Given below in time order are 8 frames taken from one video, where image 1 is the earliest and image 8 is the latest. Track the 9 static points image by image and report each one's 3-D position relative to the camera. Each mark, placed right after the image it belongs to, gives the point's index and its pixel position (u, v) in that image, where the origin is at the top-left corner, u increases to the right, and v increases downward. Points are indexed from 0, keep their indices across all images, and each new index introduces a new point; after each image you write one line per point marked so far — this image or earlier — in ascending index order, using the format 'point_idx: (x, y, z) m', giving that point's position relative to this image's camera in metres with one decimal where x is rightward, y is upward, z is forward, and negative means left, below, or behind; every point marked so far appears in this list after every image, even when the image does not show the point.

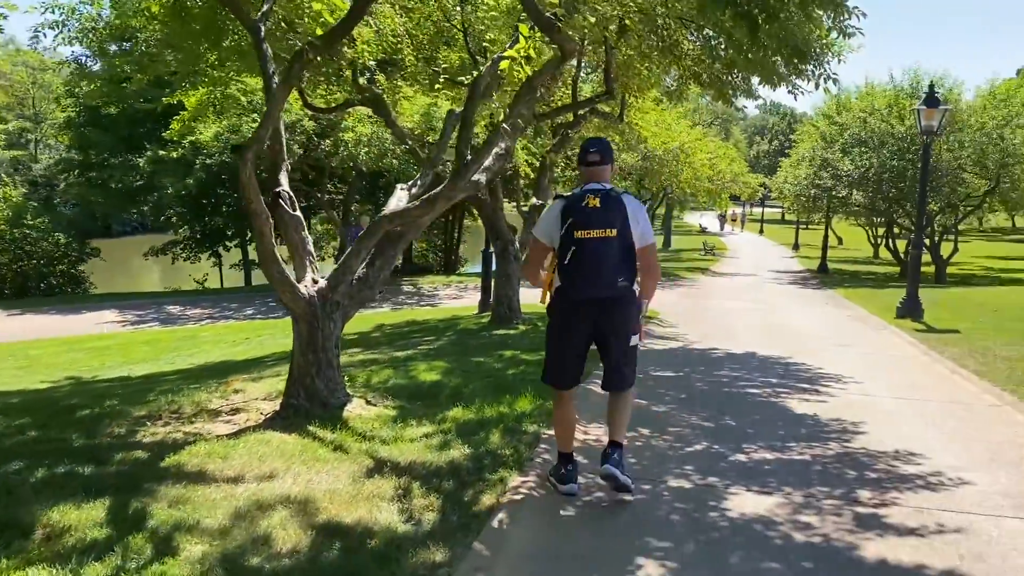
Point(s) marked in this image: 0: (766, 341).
0: (+3.5, -0.7, +12.0) m
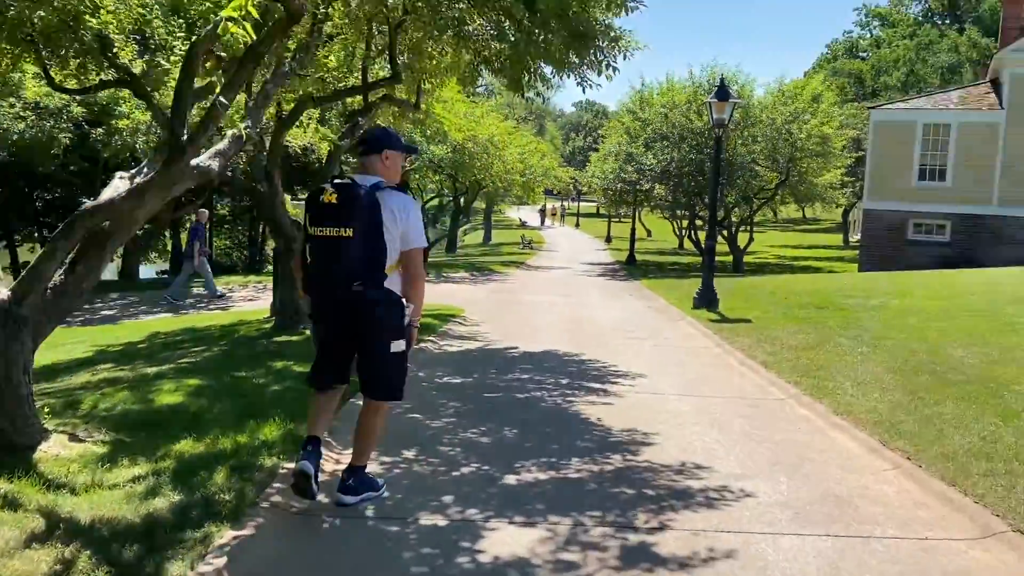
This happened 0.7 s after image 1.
0: (+0.7, -0.7, +11.7) m
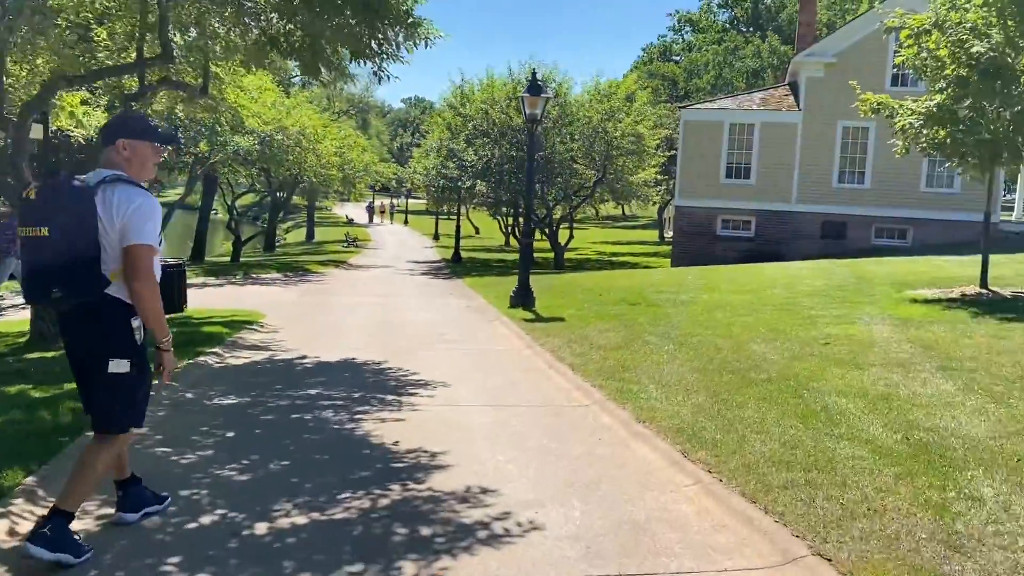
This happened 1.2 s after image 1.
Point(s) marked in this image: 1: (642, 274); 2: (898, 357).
0: (-1.7, -0.7, +10.9) m
1: (+3.0, +0.3, +20.0) m
2: (+3.6, -0.6, +8.2) m
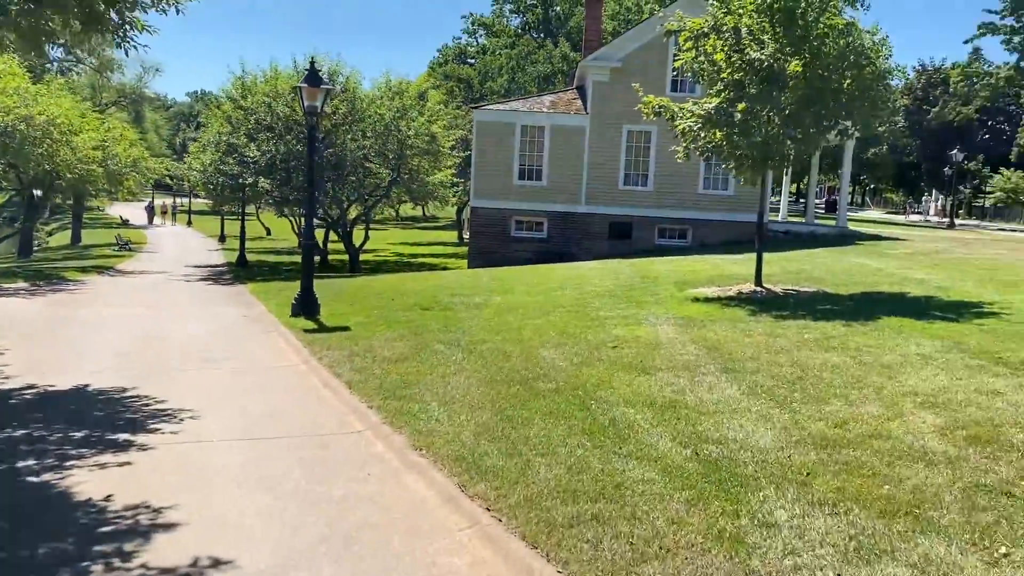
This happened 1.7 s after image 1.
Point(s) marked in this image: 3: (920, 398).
0: (-4.2, -0.8, +9.5) m
1: (-1.7, +0.2, +19.4) m
2: (+1.6, -0.7, +8.0) m
3: (+2.9, -0.8, +6.2) m
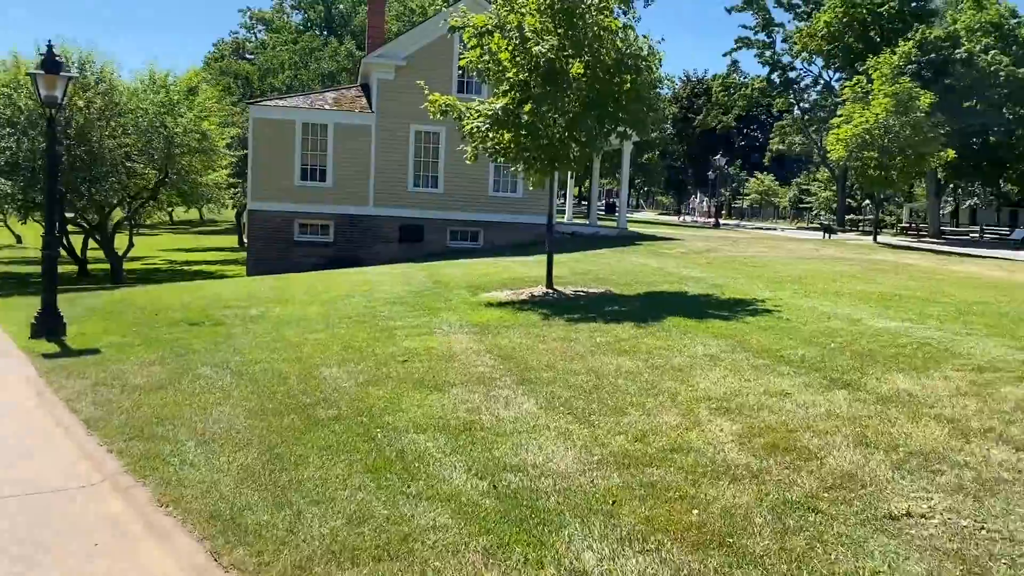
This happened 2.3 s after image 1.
0: (-6.3, -1.0, +7.6) m
1: (-6.1, 0.0, +17.8) m
2: (-0.3, -0.7, +7.5) m
3: (+1.4, -0.8, +6.0) m
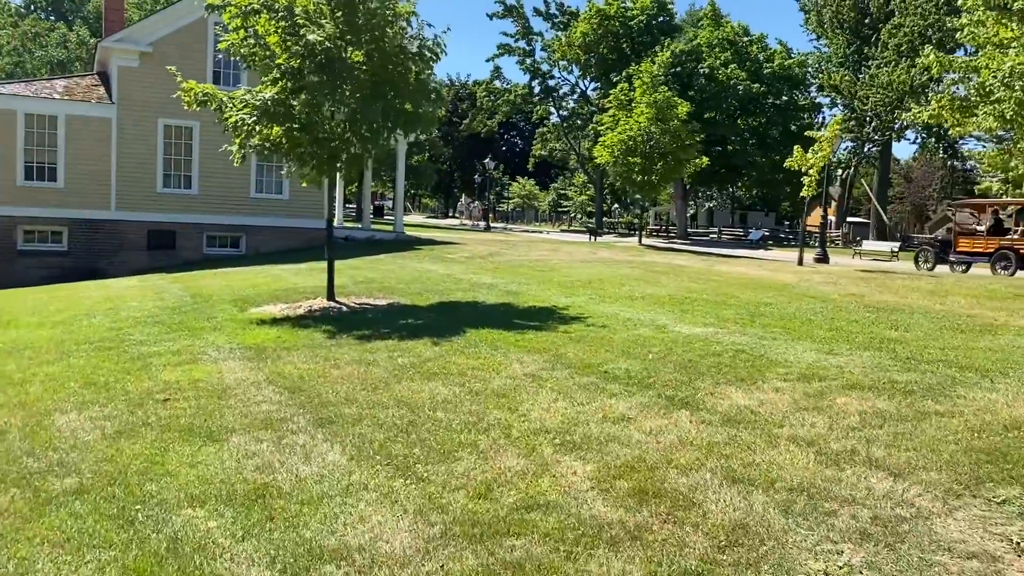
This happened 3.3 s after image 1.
0: (-7.5, -1.3, +4.7) m
1: (-10.1, -0.3, +14.6) m
2: (-1.8, -0.9, +6.2) m
3: (+0.3, -0.9, +5.2) m
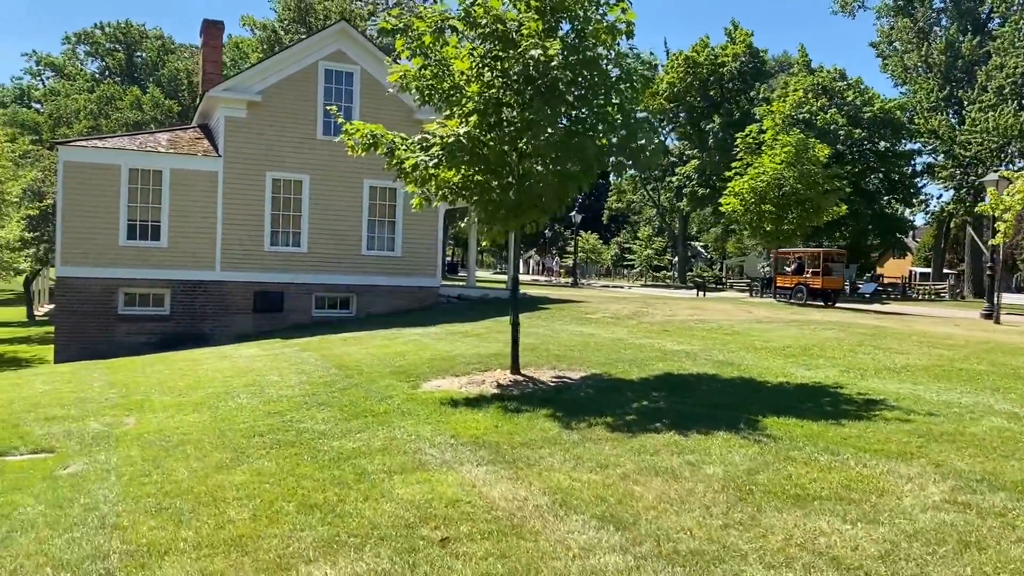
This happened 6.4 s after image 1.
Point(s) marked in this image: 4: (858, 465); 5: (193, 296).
0: (-5.4, -1.7, +3.0) m
1: (-7.4, -1.4, +13.0) m
2: (+0.5, -1.3, +4.1) m
3: (+2.5, -1.2, +3.0) m
4: (+2.2, -1.1, +5.6) m
5: (-7.1, -0.2, +19.8) m
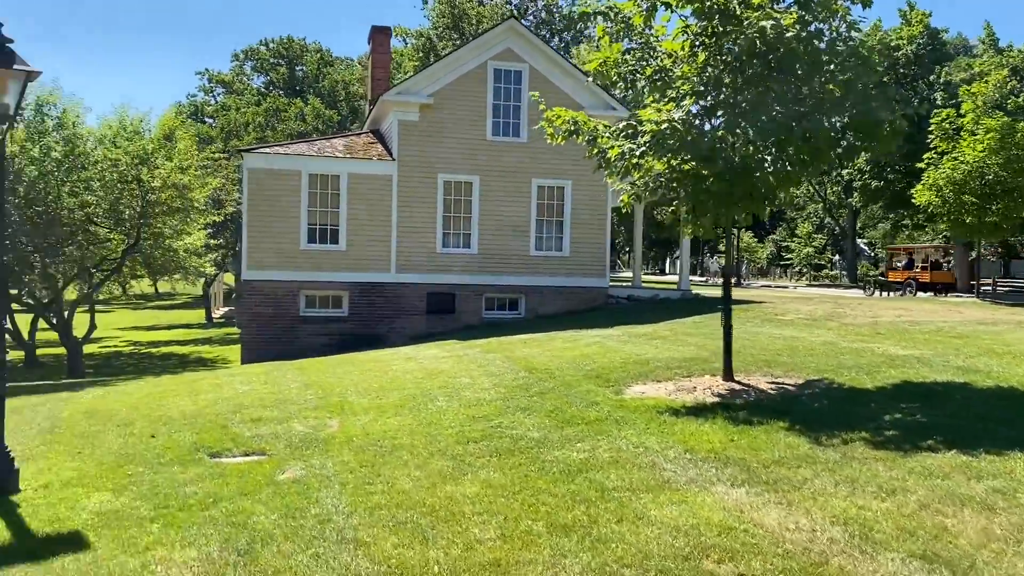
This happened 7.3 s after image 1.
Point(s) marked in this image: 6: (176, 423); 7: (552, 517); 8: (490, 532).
0: (-4.2, -1.8, +3.1) m
1: (-4.6, -1.4, +13.4) m
2: (+1.8, -1.3, +3.3) m
3: (+3.6, -1.2, +1.9) m
4: (+3.7, -1.1, +4.5) m
5: (-3.2, -0.2, +20.1) m
6: (-3.7, -1.5, +10.0) m
7: (+0.3, -1.3, +5.2) m
8: (-0.1, -1.4, +5.0) m
